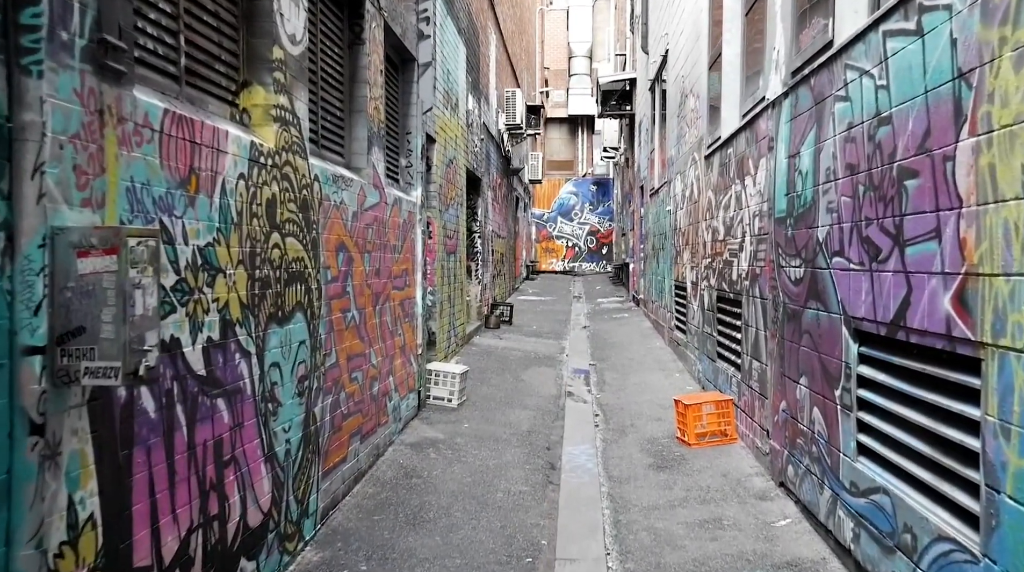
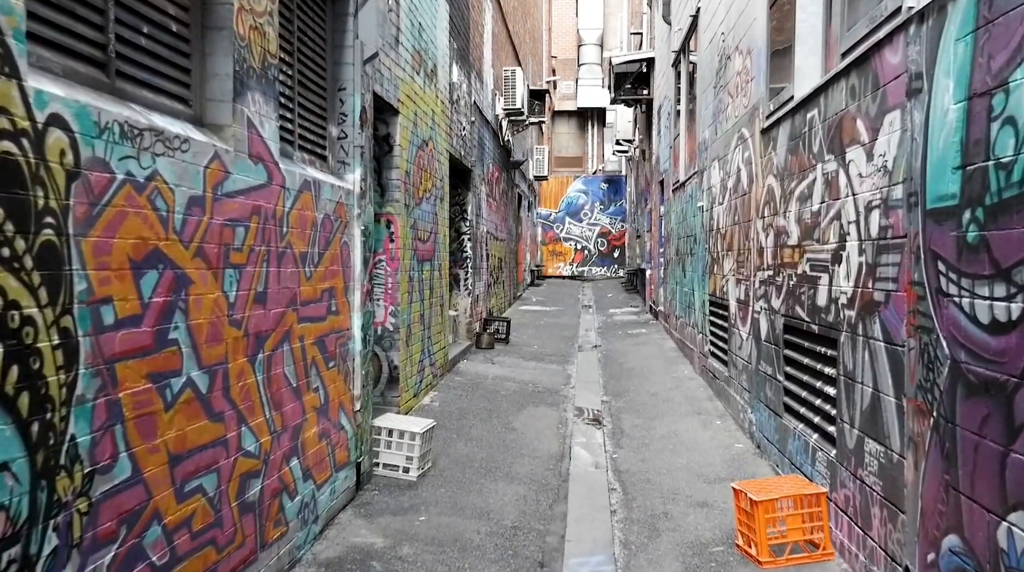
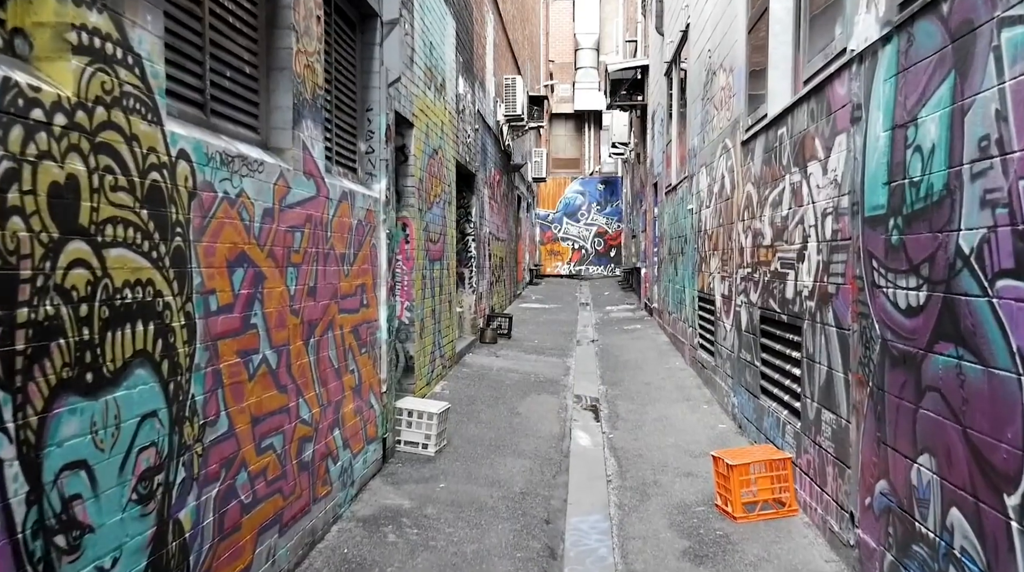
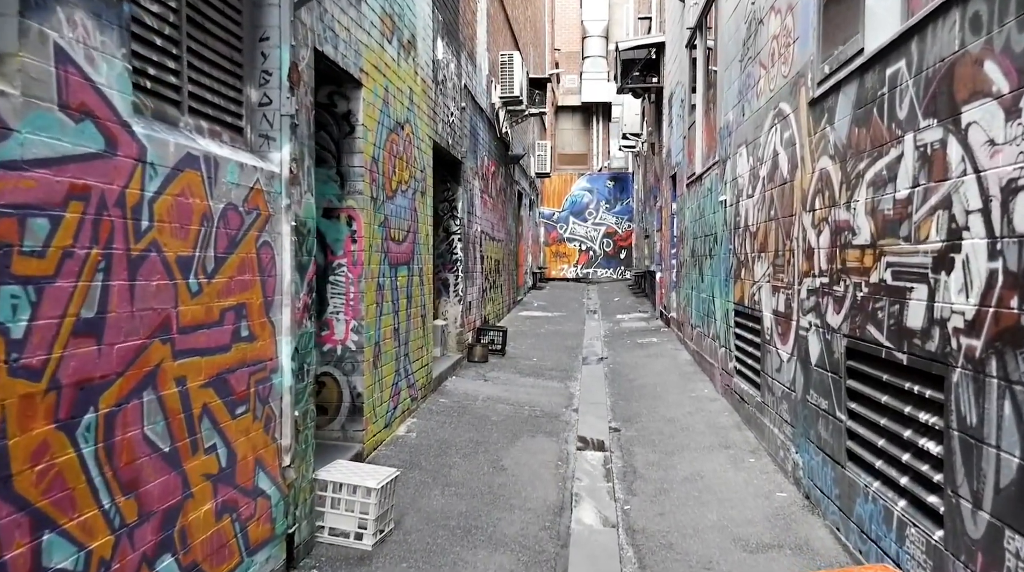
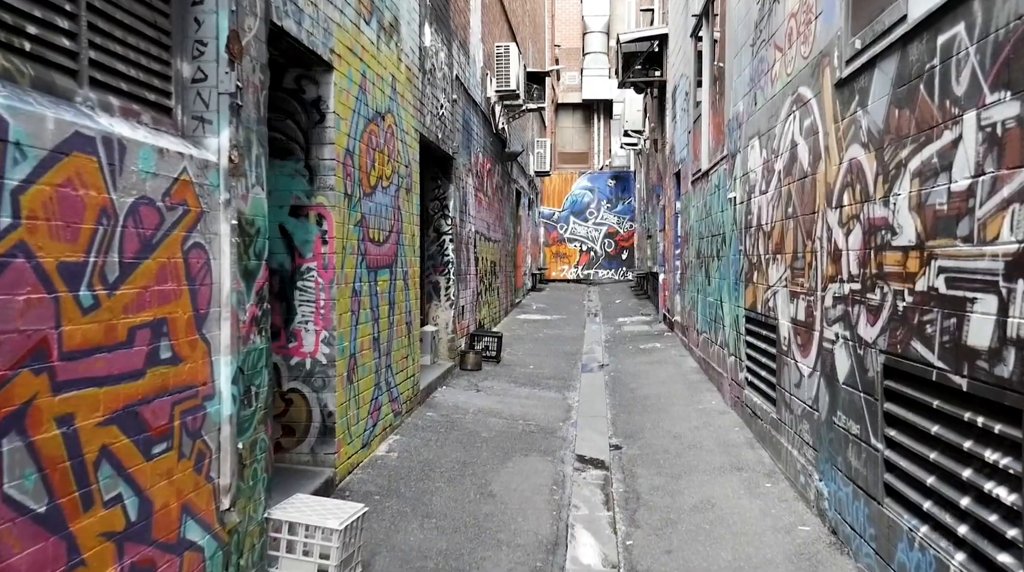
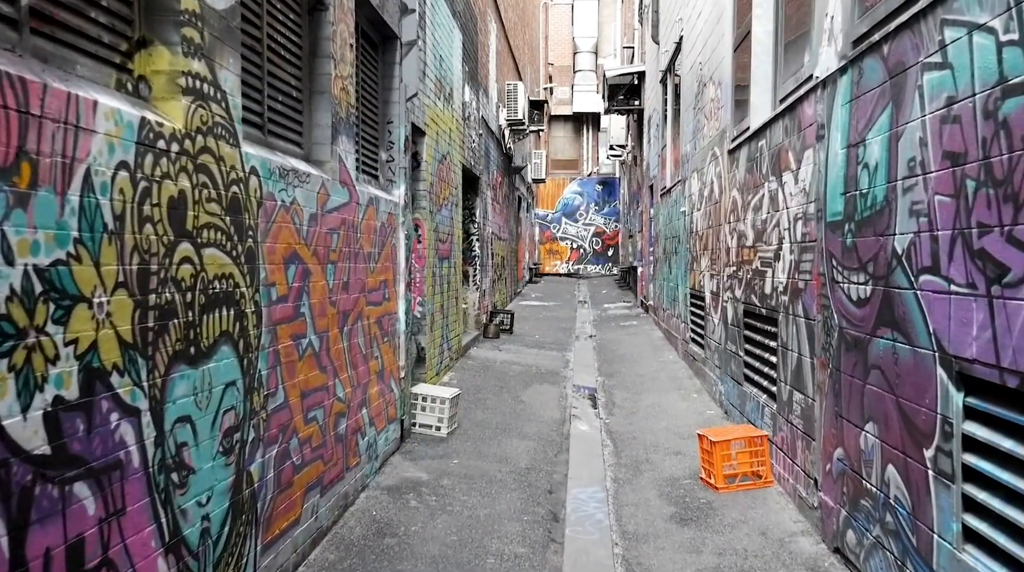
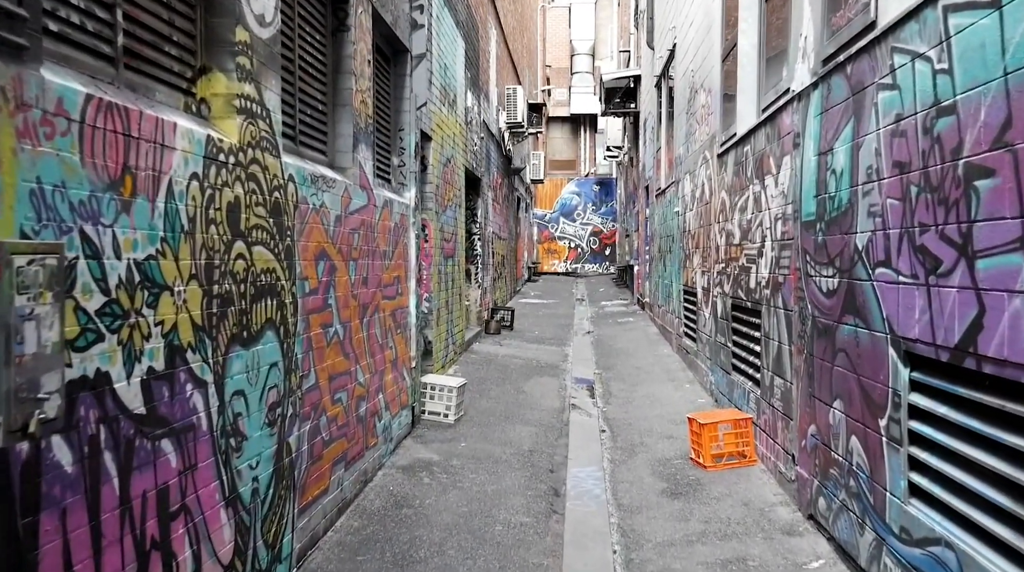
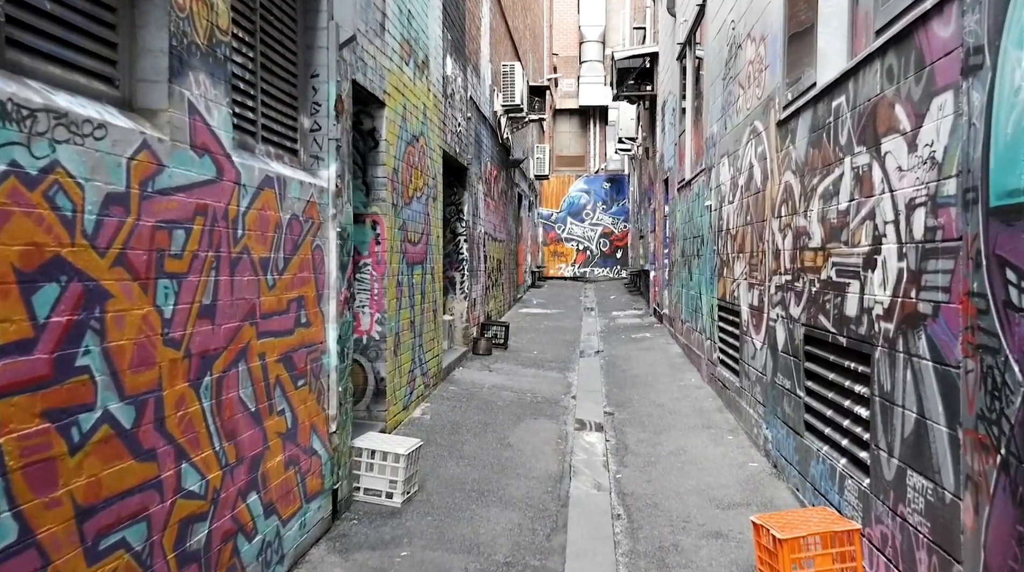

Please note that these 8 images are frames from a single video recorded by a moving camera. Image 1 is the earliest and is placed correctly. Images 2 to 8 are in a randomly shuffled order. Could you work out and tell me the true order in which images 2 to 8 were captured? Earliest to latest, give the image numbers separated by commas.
7, 6, 3, 2, 8, 4, 5
